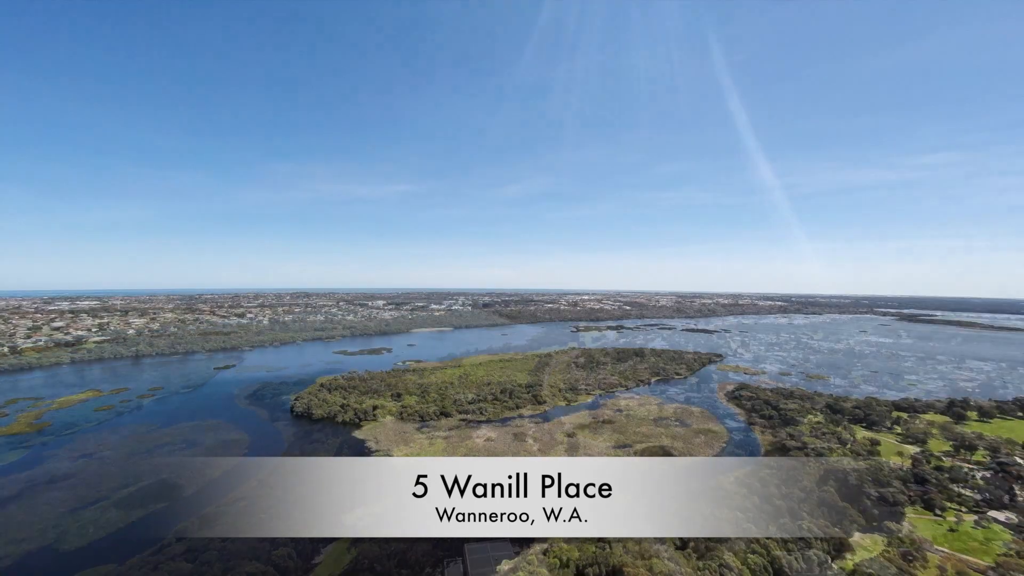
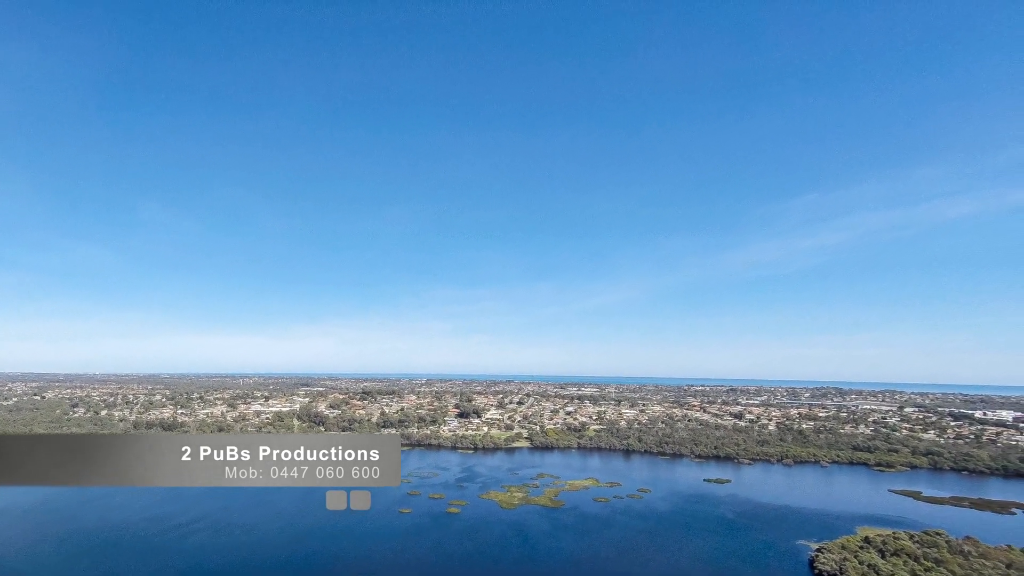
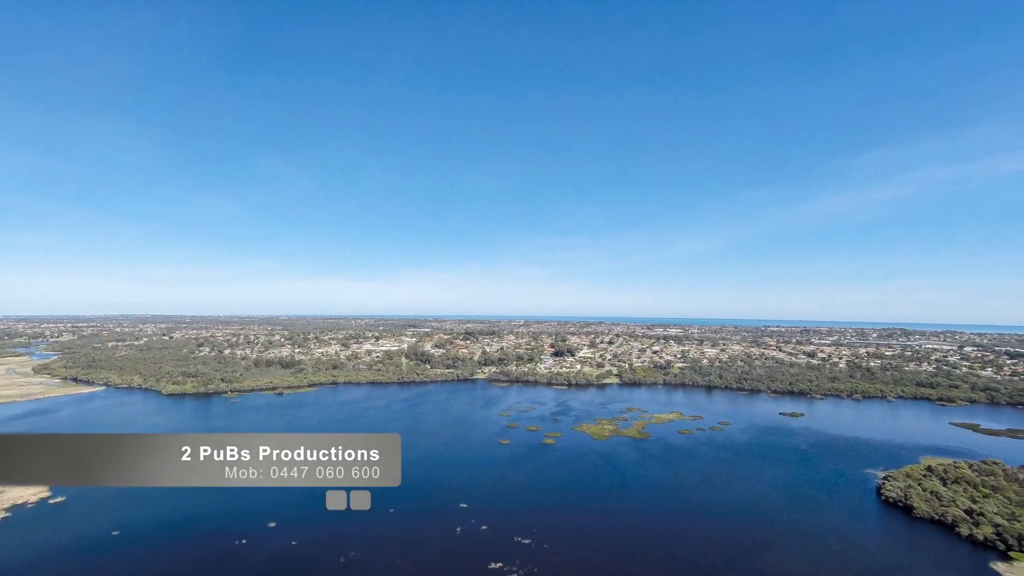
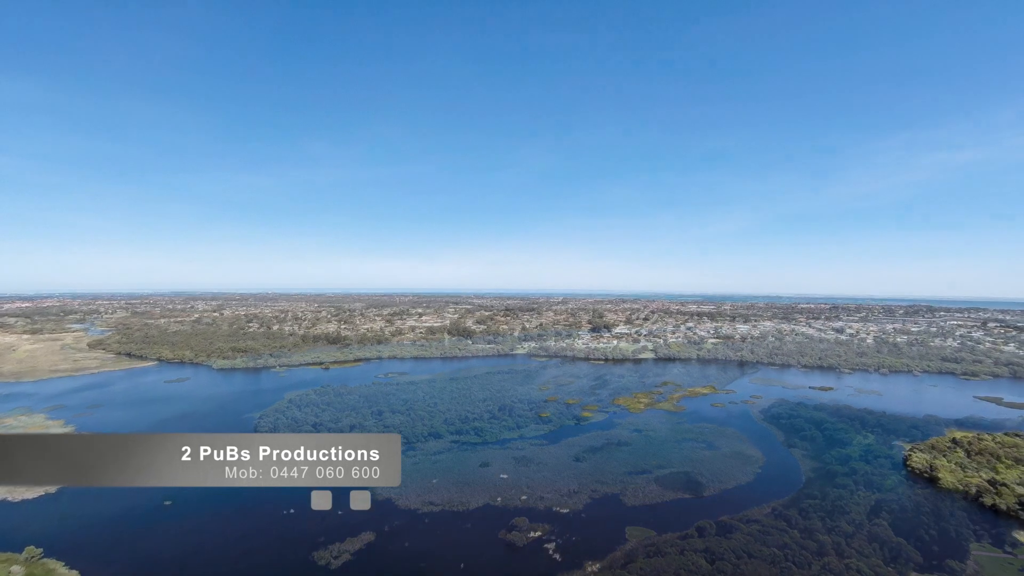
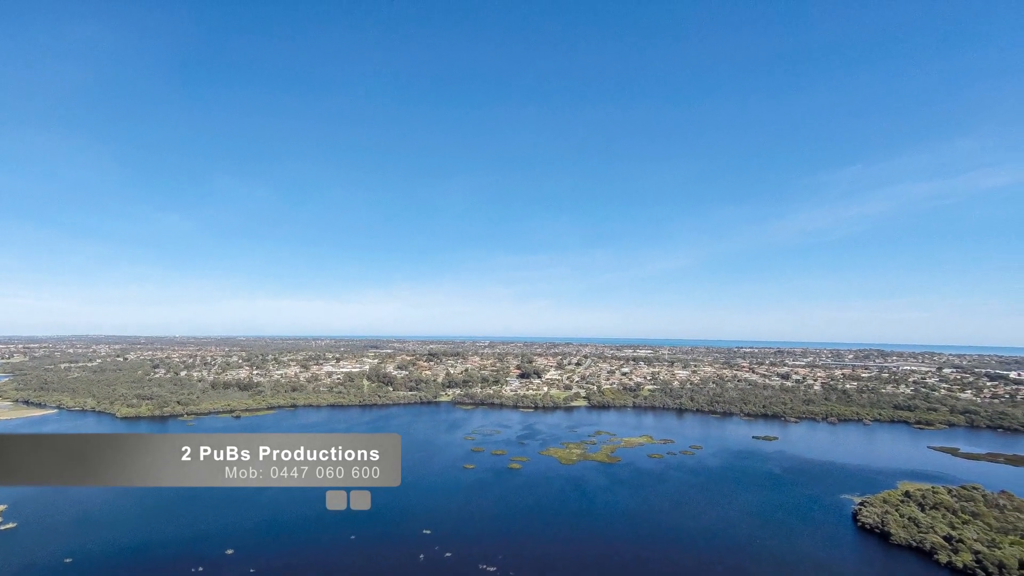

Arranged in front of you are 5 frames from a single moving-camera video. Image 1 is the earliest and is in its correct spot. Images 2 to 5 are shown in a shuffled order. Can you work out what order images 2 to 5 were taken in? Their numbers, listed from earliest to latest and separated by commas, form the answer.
4, 3, 5, 2
